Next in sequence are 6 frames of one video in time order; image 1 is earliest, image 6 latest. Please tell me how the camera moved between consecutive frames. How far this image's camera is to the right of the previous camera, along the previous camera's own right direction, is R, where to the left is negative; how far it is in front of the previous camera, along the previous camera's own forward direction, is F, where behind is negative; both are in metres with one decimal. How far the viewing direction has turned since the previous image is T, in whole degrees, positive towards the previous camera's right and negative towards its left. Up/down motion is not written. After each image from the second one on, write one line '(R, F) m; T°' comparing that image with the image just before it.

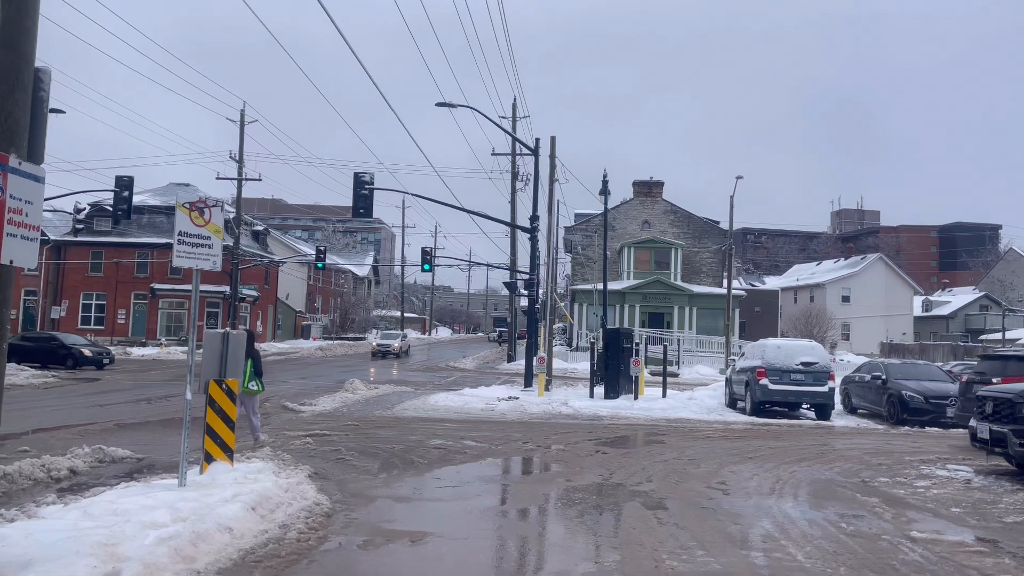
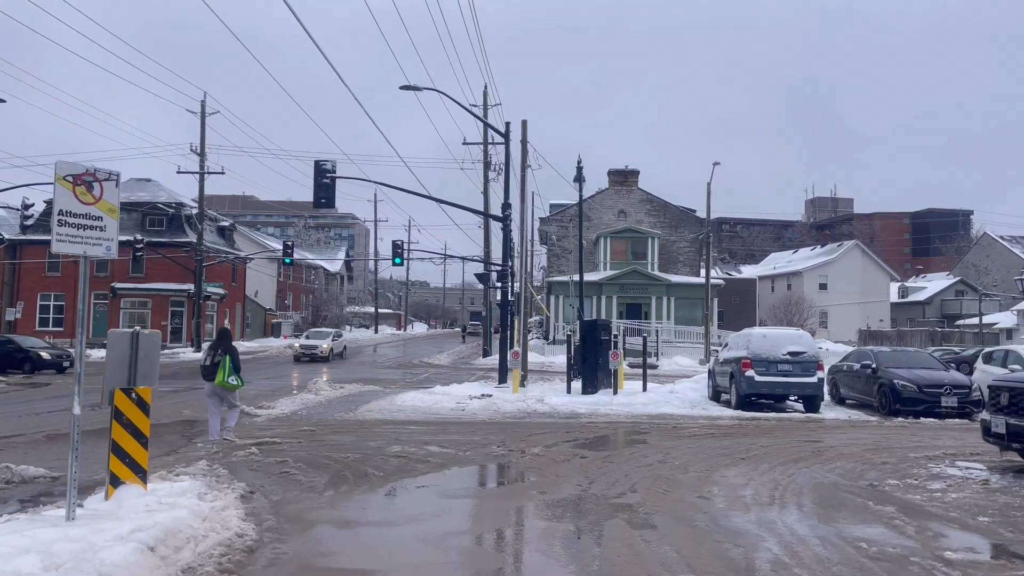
(+0.1, +1.1) m; +2°
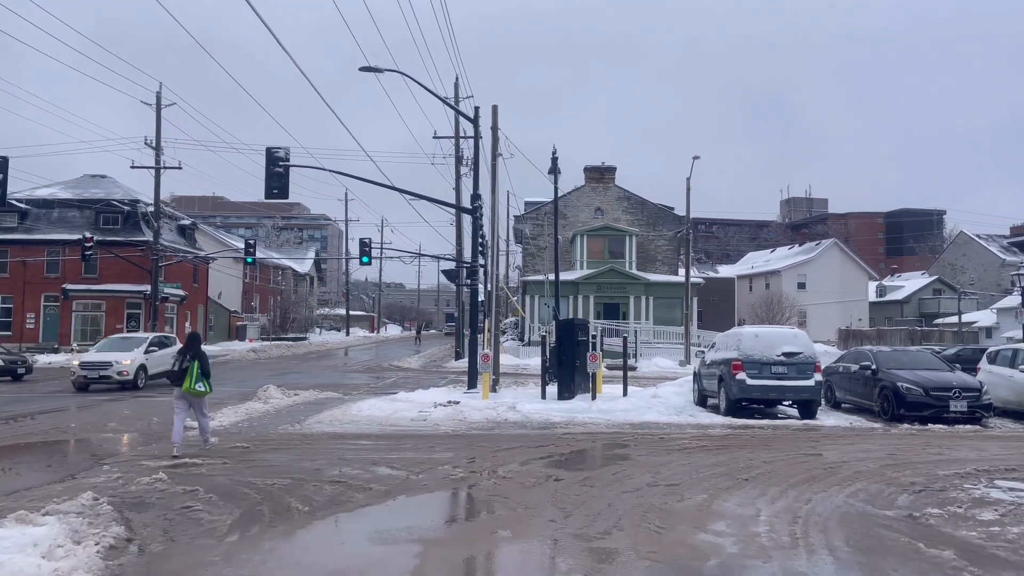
(+0.2, +1.6) m; +2°
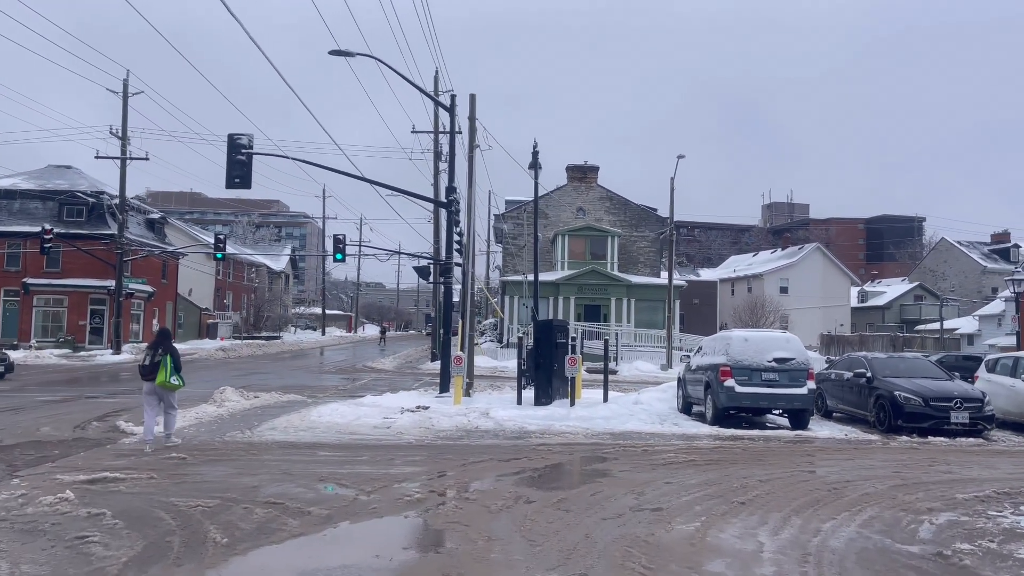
(+0.1, +1.1) m; +1°
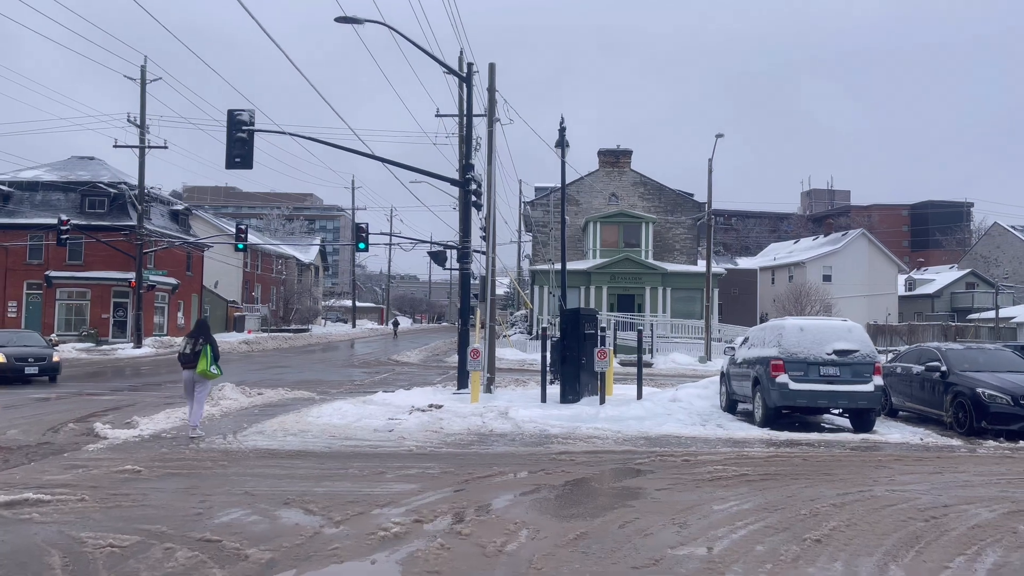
(+0.2, +1.7) m; -2°
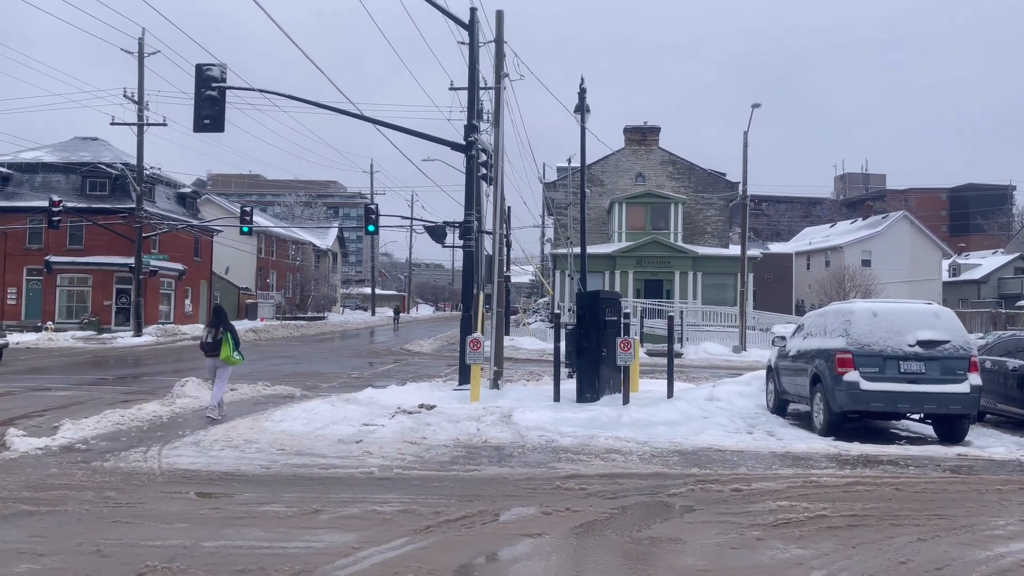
(+0.3, +2.4) m; -2°
